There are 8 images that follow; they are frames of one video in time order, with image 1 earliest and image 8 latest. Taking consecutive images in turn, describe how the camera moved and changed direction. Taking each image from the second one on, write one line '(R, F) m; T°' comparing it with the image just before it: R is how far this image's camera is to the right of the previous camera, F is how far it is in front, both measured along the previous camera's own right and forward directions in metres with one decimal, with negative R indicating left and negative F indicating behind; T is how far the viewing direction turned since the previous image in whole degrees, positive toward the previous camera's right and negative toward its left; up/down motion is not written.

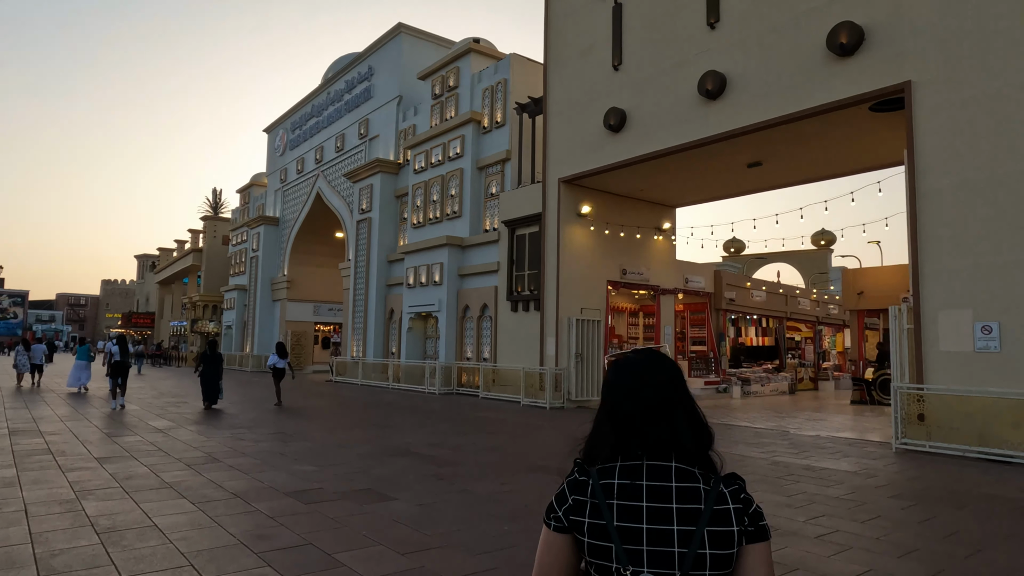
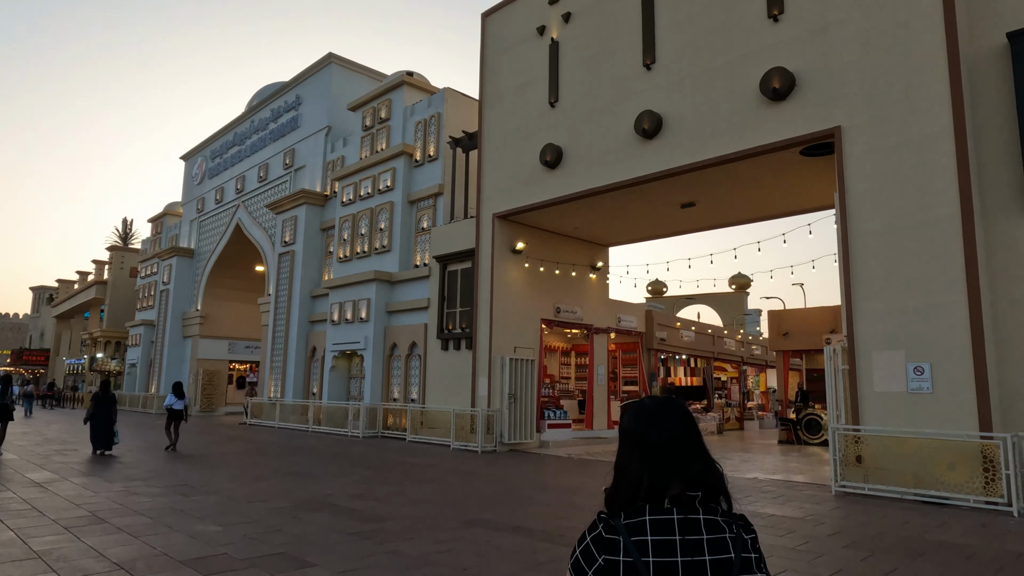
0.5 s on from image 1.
(-0.1, +0.5) m; +6°
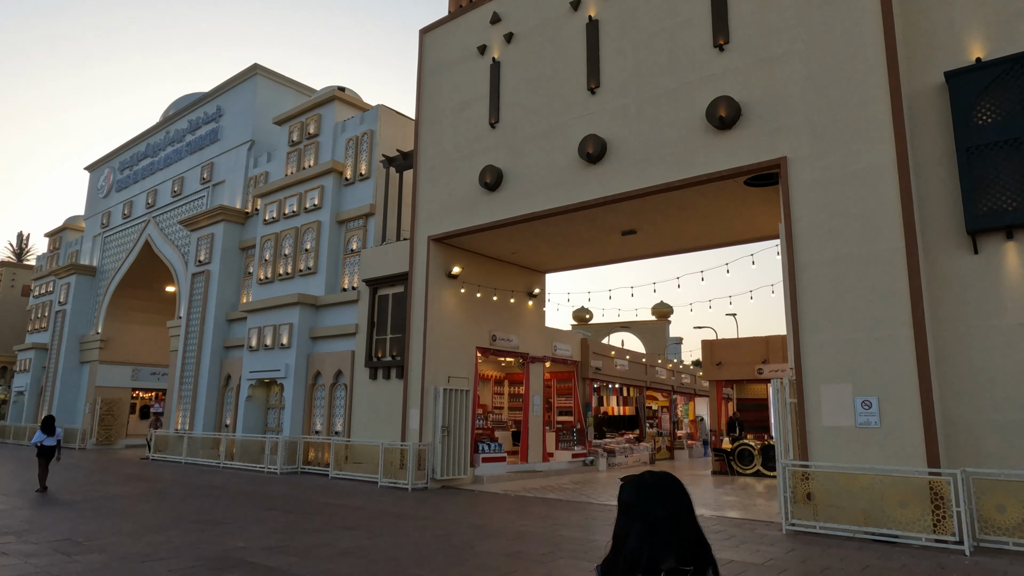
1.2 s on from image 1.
(-0.2, +0.7) m; +6°
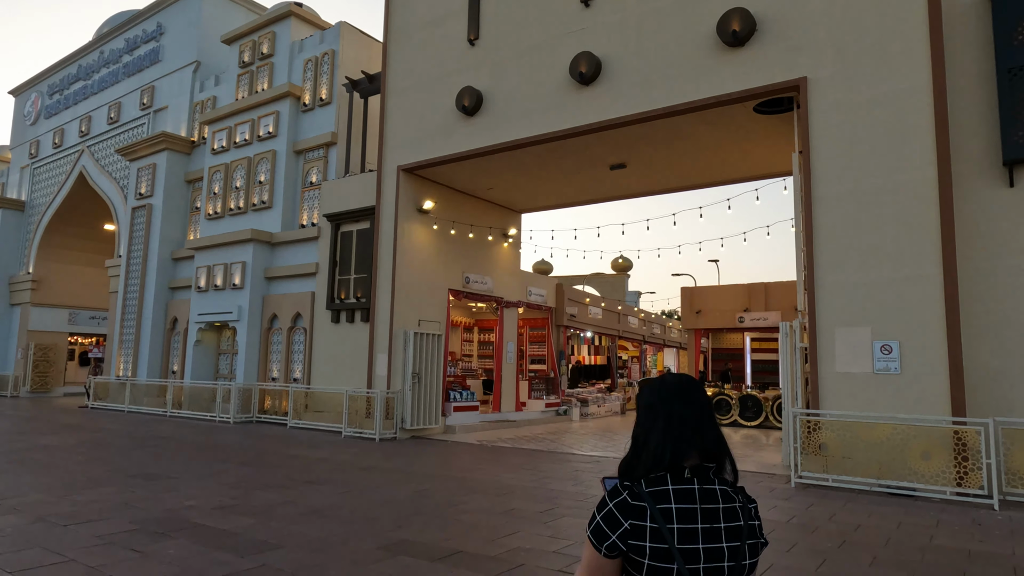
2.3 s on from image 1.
(-0.4, +1.1) m; +4°
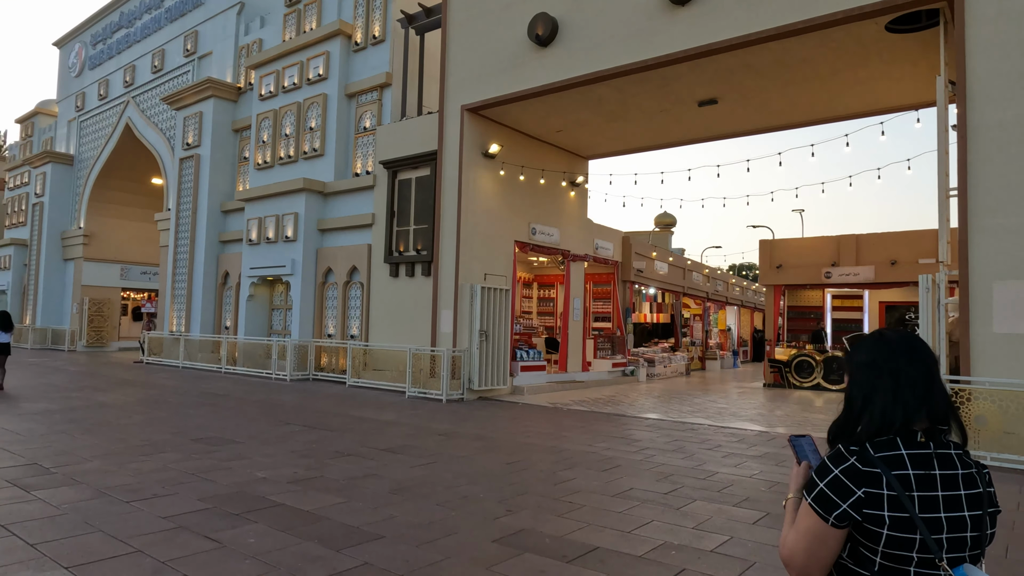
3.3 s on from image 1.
(-0.7, +1.0) m; -3°
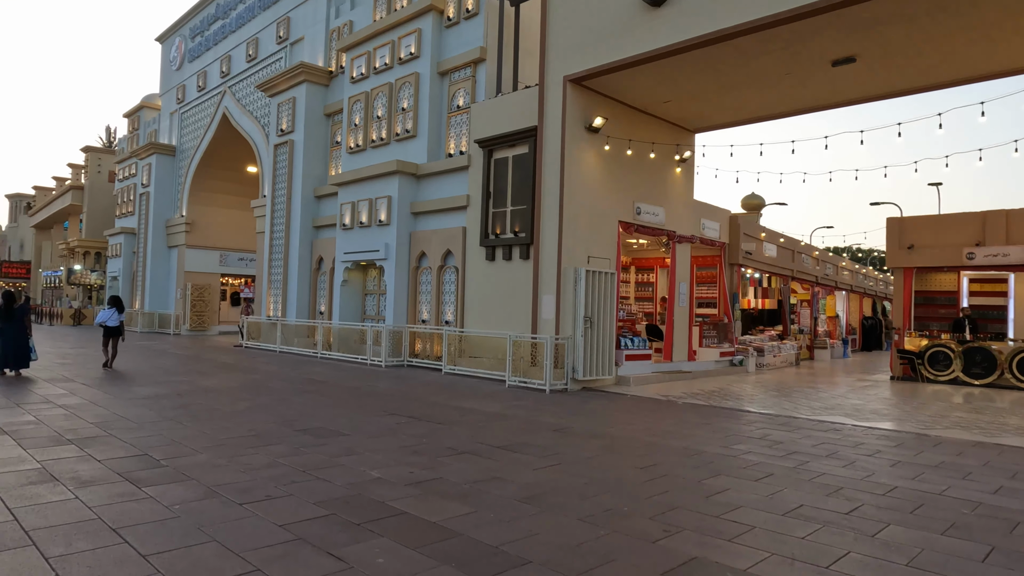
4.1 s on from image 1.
(-0.5, +0.7) m; -7°
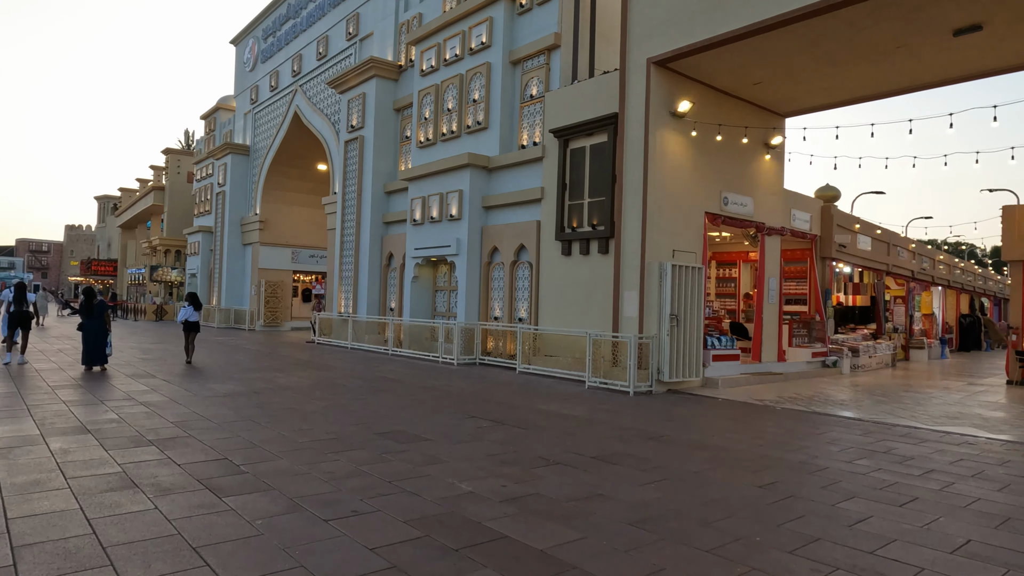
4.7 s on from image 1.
(-0.3, +0.5) m; -5°
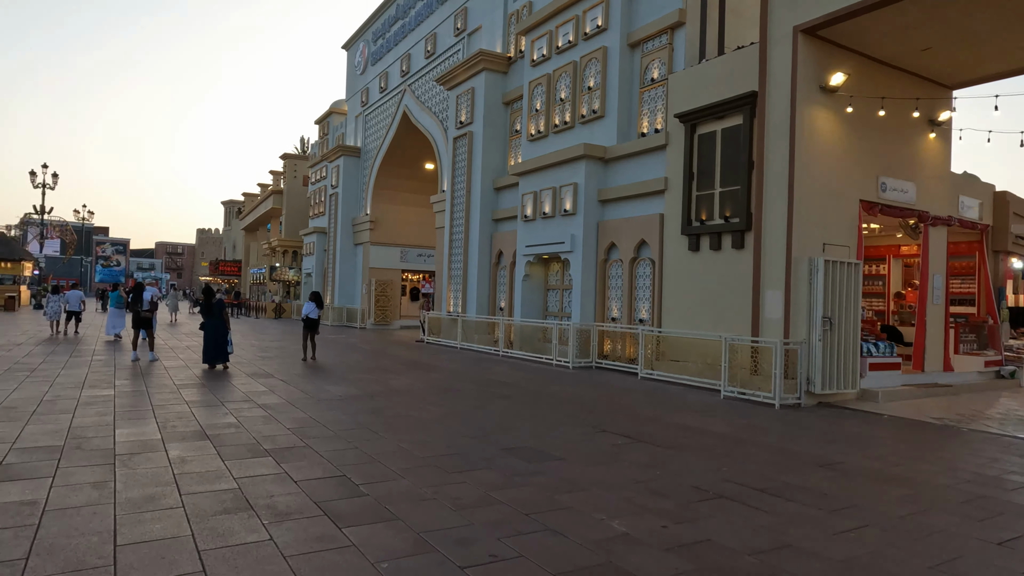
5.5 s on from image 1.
(-0.4, +0.8) m; -9°
